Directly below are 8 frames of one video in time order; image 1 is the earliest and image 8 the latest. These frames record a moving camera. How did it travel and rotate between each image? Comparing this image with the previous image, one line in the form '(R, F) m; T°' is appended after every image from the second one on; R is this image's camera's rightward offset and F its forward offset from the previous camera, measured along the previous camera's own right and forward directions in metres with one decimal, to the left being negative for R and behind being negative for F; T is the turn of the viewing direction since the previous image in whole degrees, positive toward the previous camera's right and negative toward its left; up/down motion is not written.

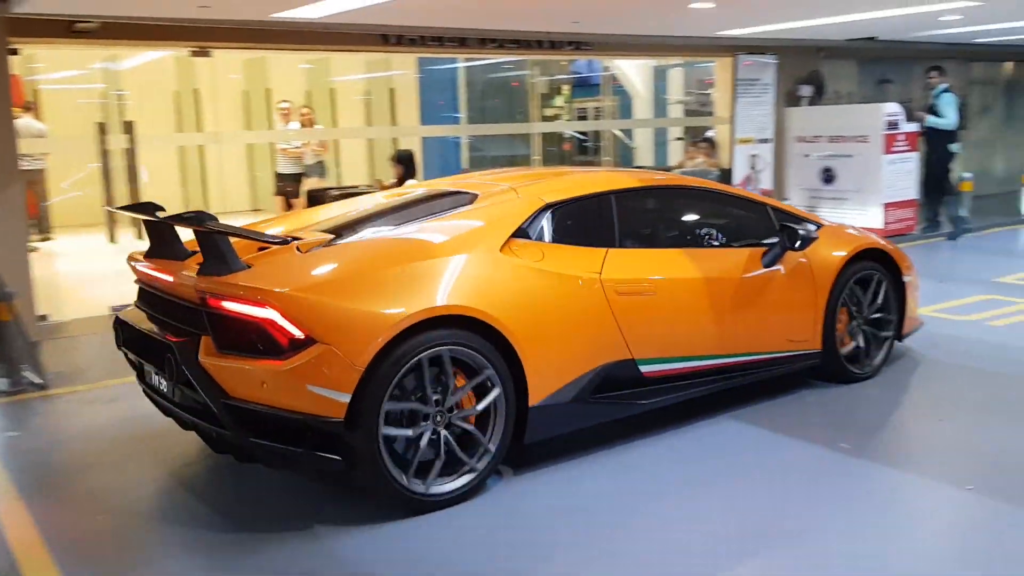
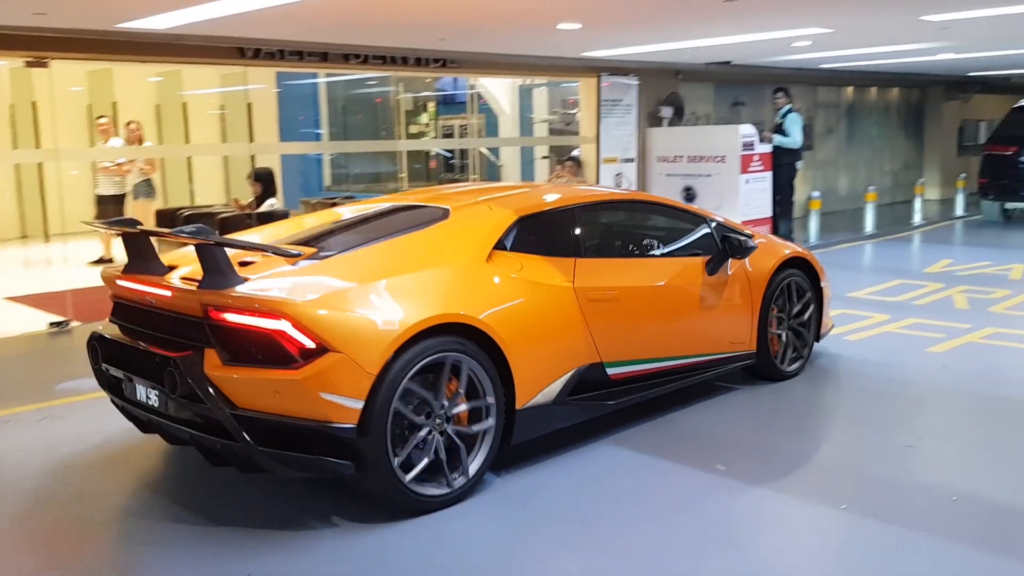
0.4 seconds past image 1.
(-0.1, +0.1) m; +8°
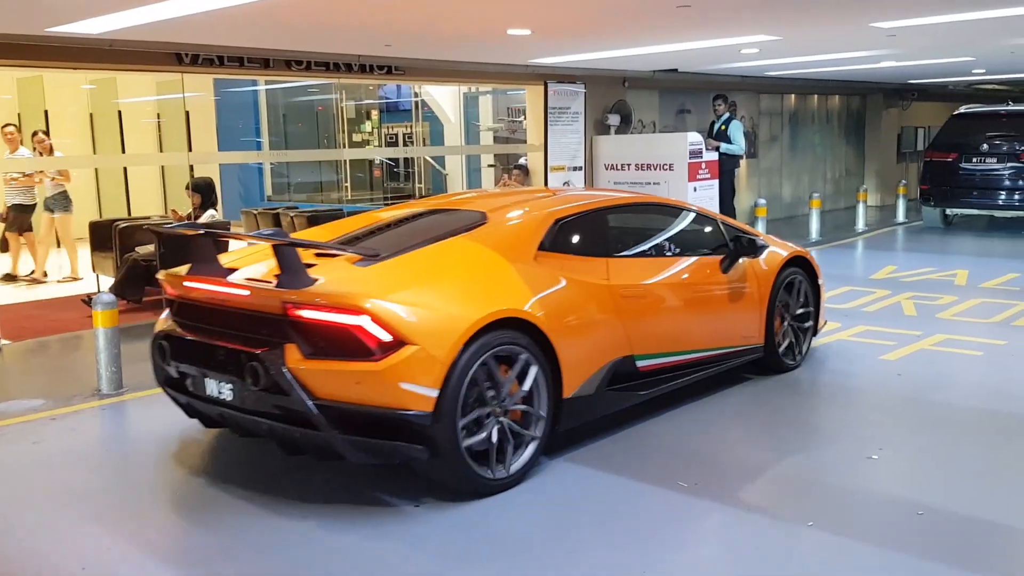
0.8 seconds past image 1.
(-0.1, +0.2) m; +3°
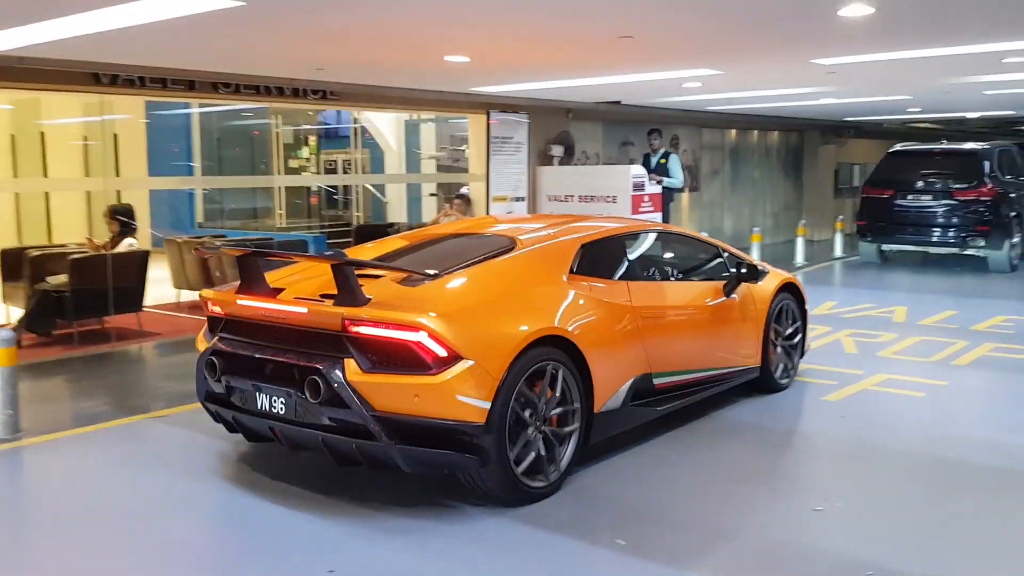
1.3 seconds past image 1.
(0.0, +0.2) m; +3°
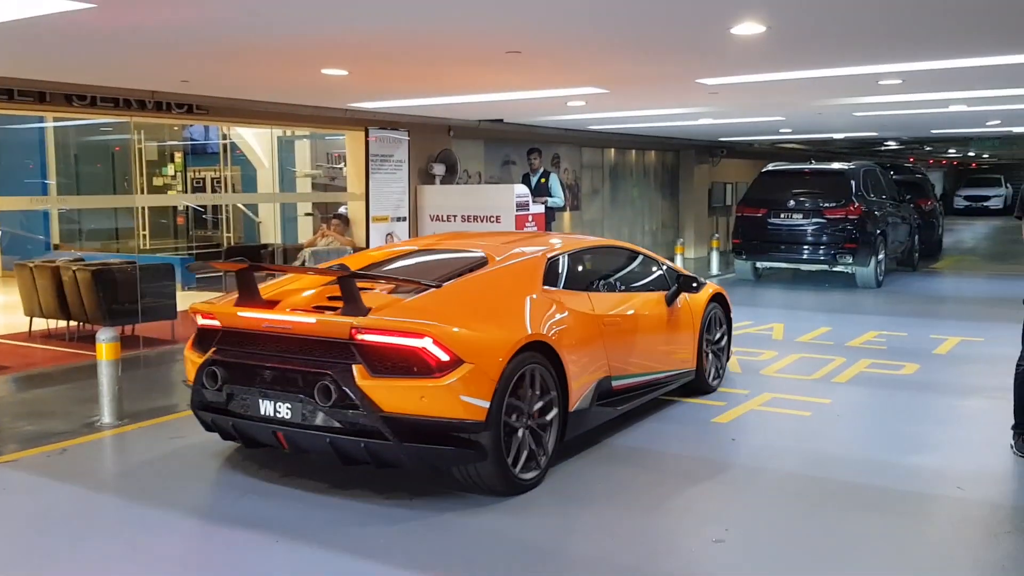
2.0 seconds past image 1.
(-0.1, +0.2) m; +7°
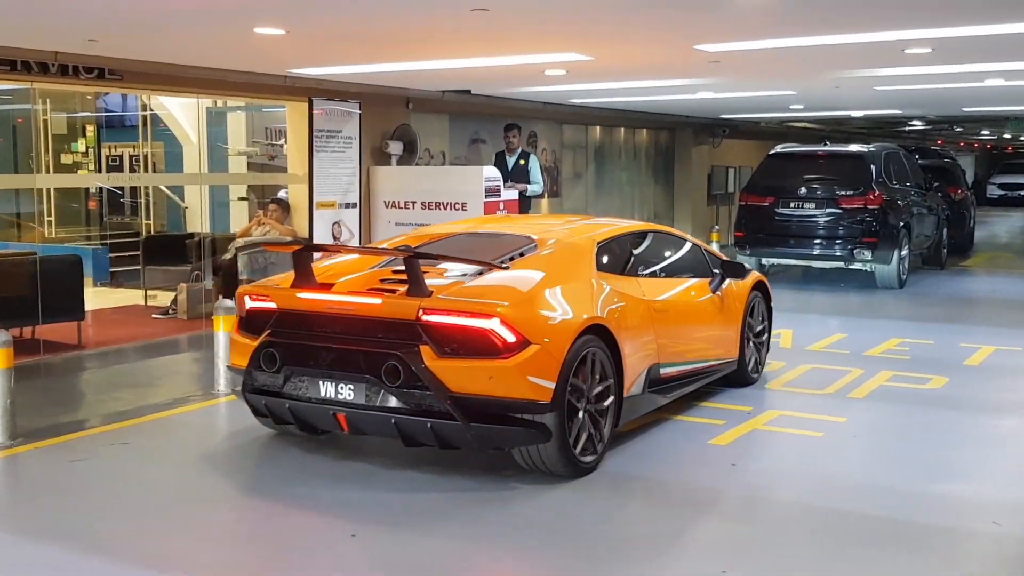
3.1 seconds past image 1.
(+0.2, +1.4) m; +1°
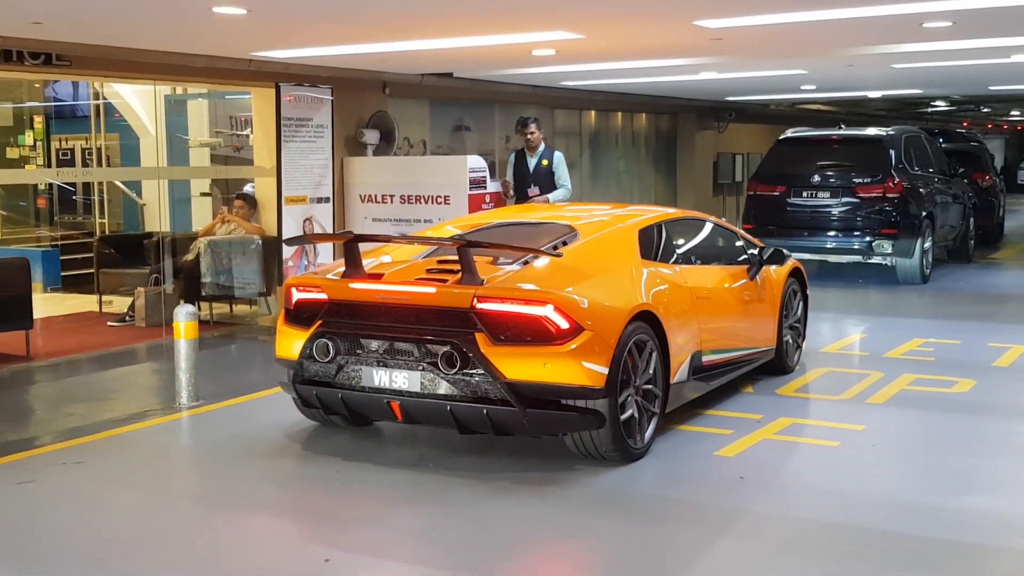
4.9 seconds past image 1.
(+0.2, +0.7) m; 0°
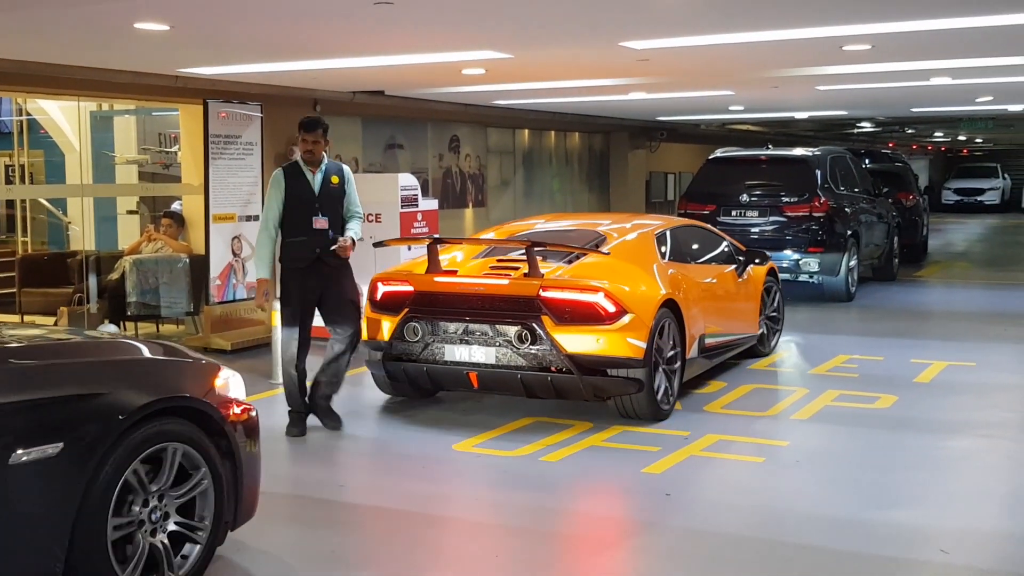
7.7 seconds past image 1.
(+0.2, 0.0) m; +3°
